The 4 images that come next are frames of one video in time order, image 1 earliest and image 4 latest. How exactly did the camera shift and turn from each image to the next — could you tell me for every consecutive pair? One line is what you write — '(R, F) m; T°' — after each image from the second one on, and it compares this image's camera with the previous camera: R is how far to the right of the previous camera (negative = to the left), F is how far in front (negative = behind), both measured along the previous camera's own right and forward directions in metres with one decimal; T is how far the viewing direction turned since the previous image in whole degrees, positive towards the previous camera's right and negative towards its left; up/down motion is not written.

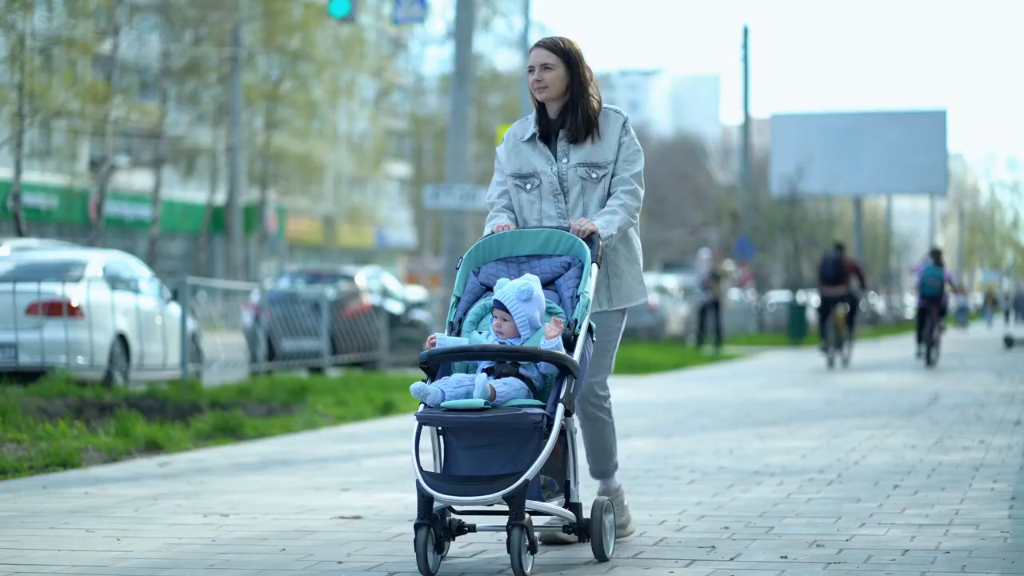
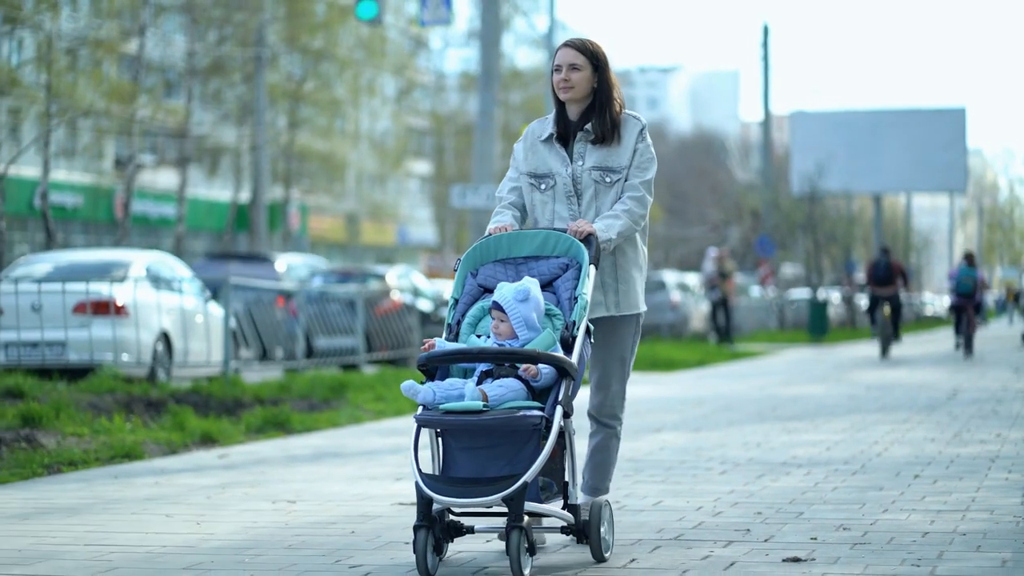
(-0.1, -0.5) m; -1°
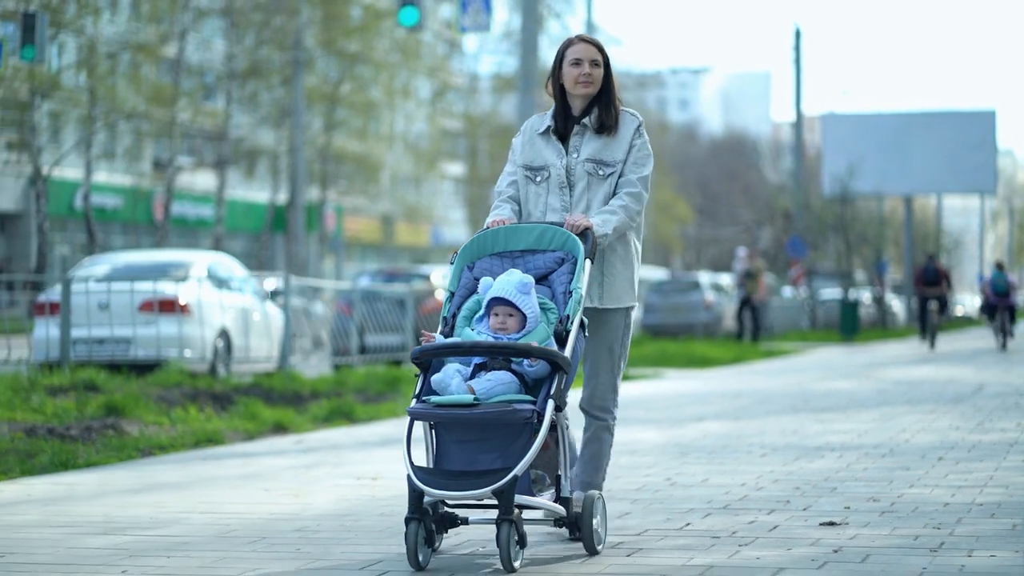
(-0.2, -0.8) m; -1°
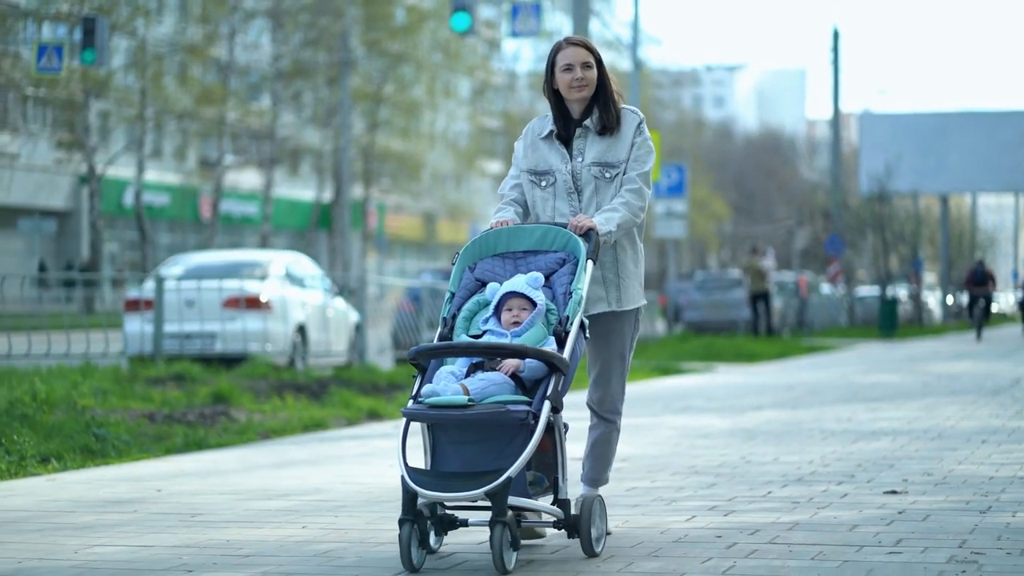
(-0.4, -1.1) m; -1°
